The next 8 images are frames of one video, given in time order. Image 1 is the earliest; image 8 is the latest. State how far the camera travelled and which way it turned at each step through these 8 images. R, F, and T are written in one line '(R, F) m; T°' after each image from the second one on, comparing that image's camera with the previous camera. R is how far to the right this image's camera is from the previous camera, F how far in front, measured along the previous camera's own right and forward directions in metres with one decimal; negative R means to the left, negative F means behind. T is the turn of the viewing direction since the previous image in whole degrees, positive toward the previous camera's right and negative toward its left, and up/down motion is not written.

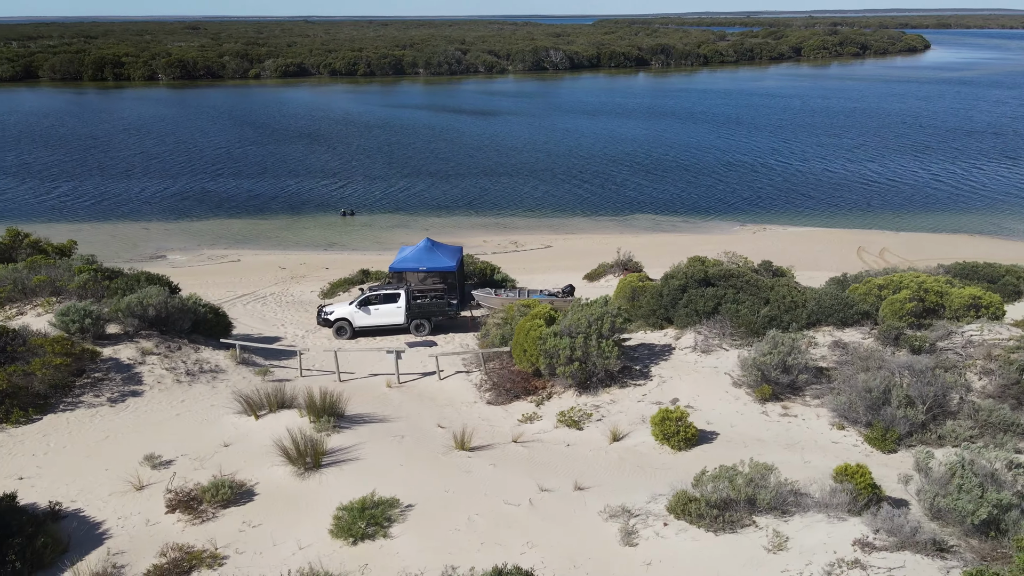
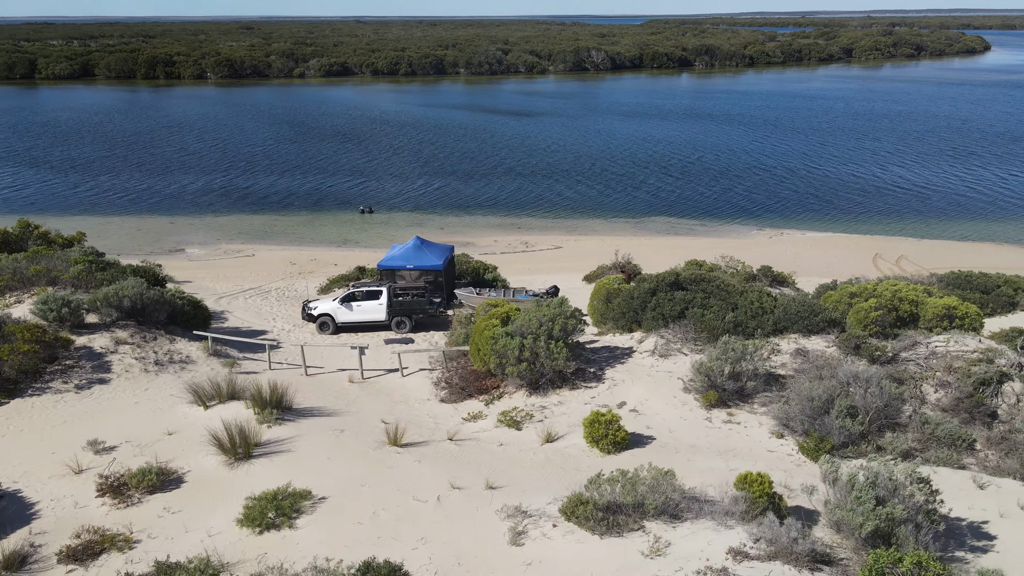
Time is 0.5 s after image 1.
(+1.3, 0.0) m; -3°
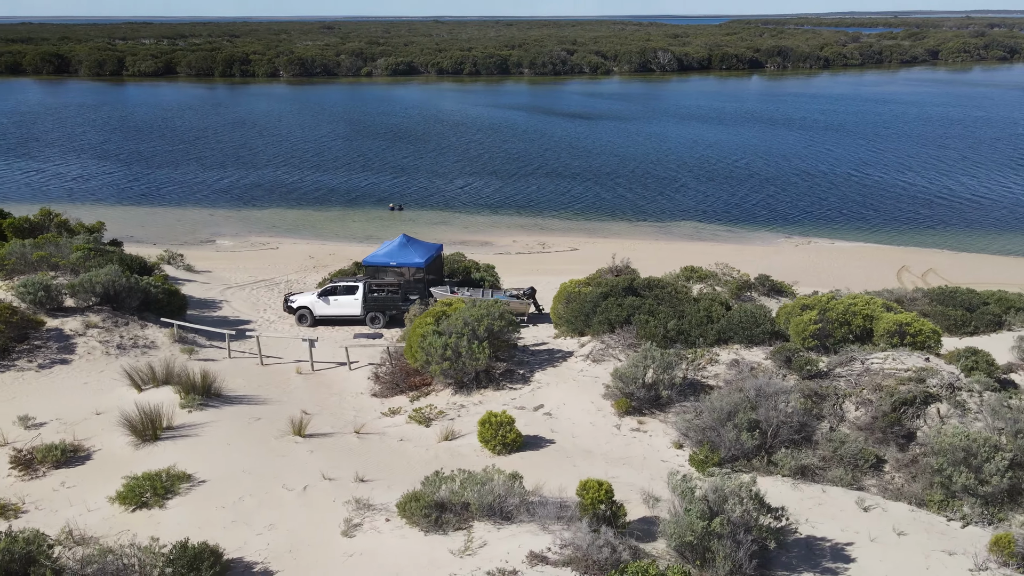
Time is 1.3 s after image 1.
(+2.0, 0.0) m; -5°
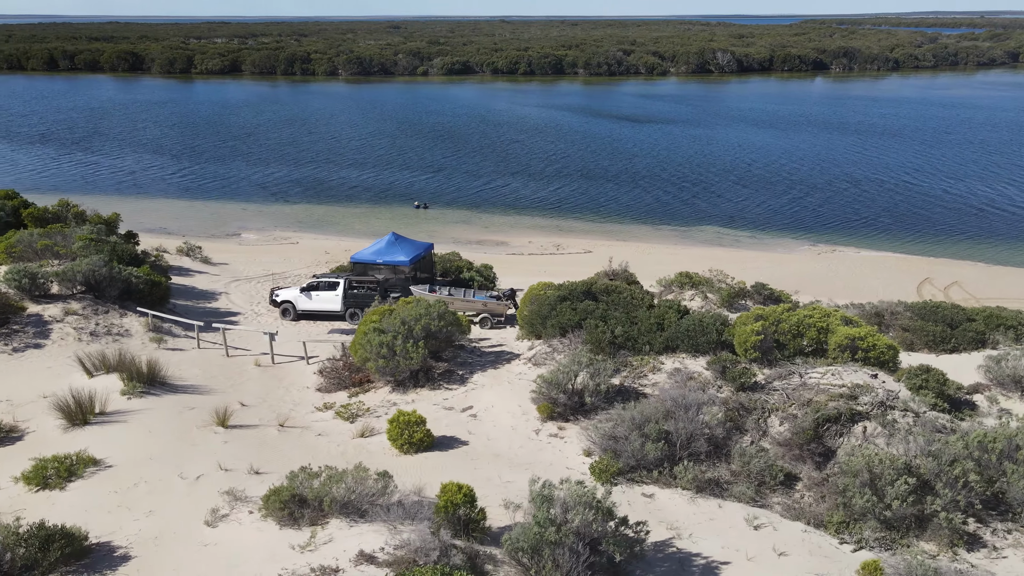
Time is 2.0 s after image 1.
(+1.7, +0.1) m; -4°
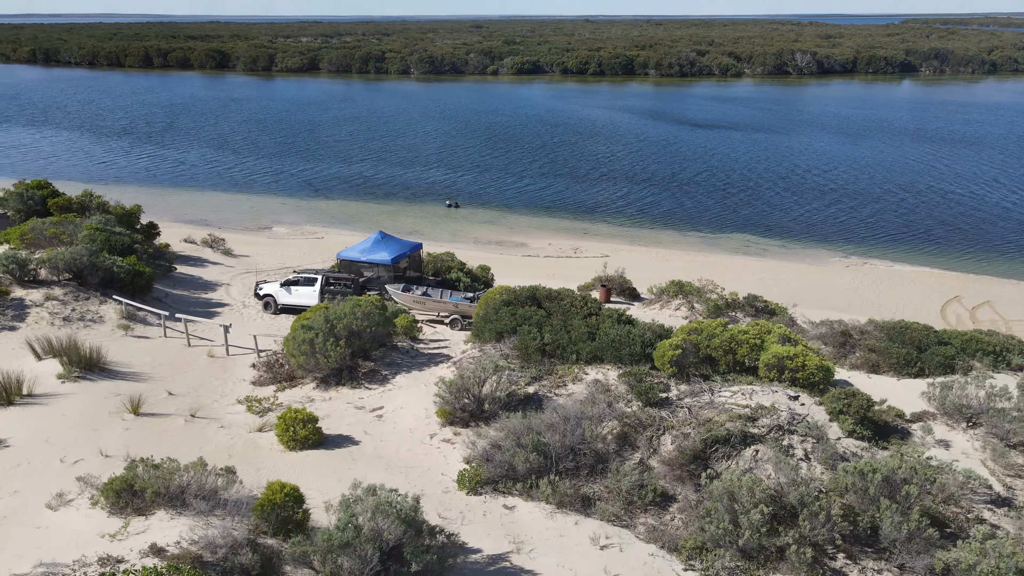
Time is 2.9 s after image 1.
(+2.2, +0.2) m; -6°
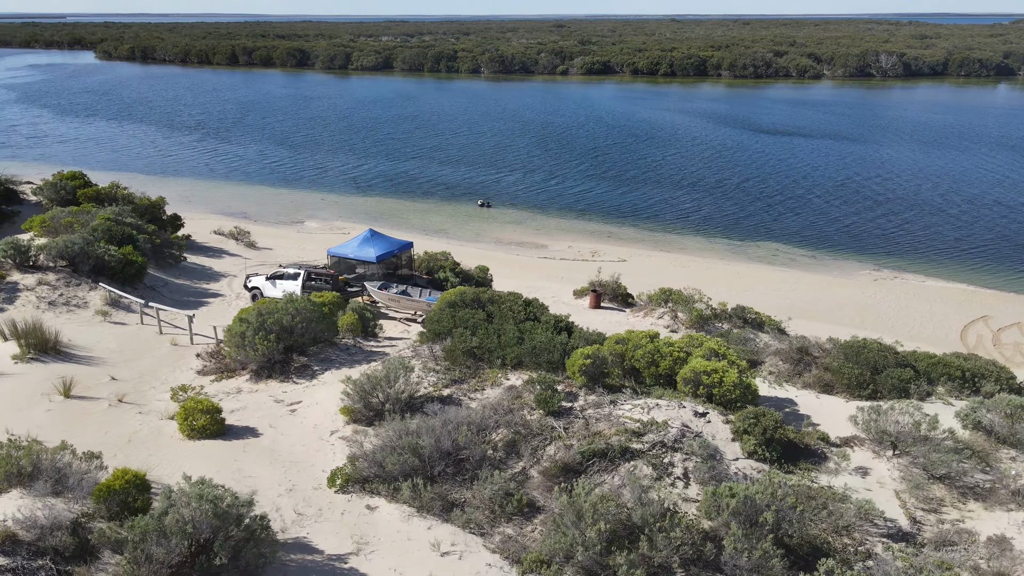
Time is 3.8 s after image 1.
(+2.2, +0.1) m; -6°
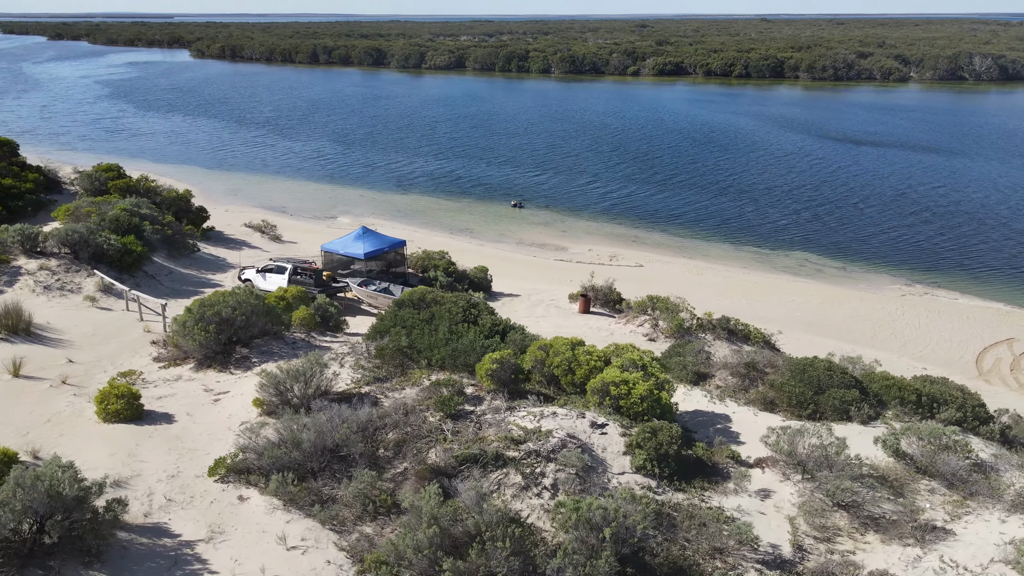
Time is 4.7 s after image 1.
(+2.2, +0.1) m; -6°
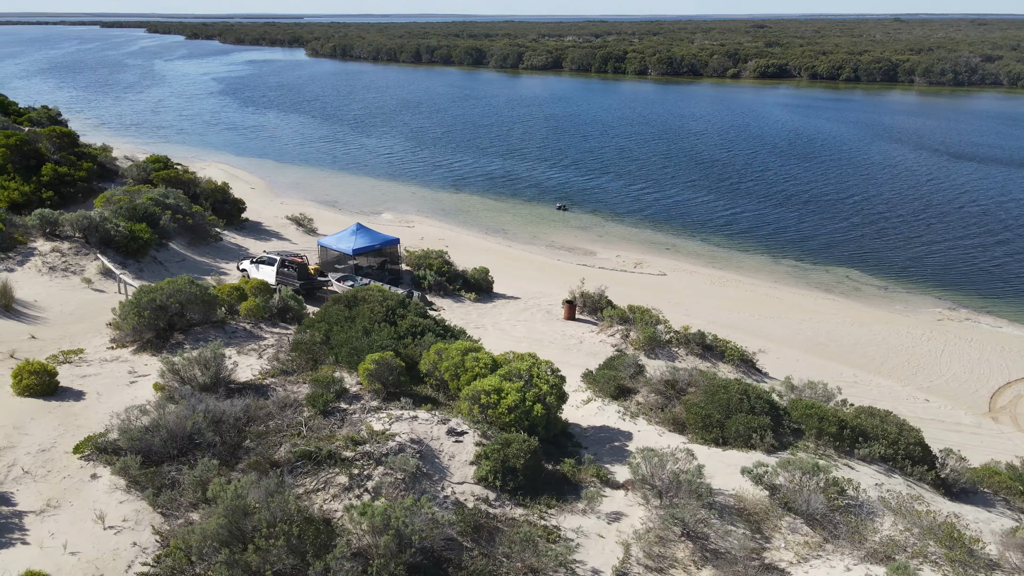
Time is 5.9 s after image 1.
(+2.9, +0.2) m; -8°
